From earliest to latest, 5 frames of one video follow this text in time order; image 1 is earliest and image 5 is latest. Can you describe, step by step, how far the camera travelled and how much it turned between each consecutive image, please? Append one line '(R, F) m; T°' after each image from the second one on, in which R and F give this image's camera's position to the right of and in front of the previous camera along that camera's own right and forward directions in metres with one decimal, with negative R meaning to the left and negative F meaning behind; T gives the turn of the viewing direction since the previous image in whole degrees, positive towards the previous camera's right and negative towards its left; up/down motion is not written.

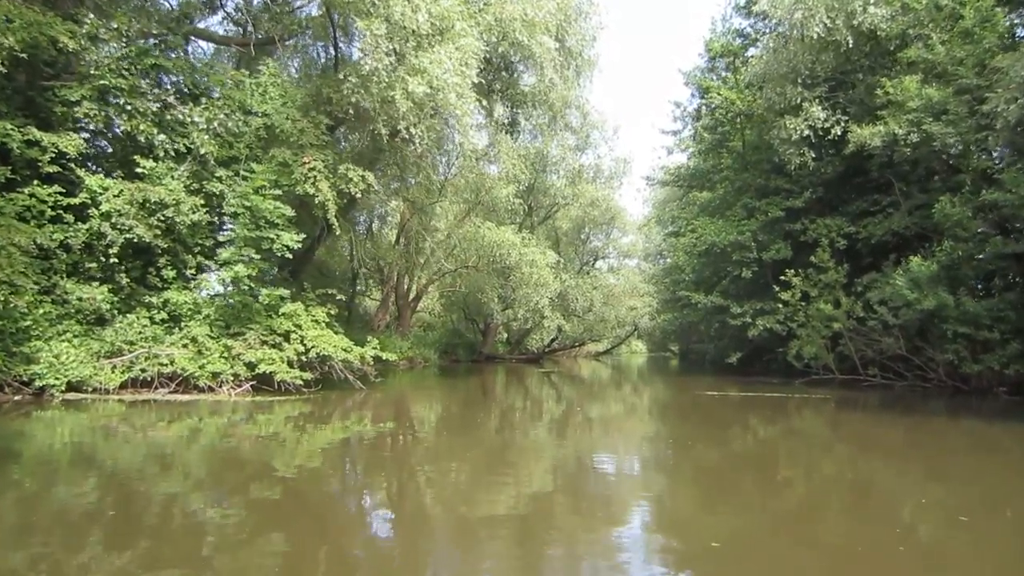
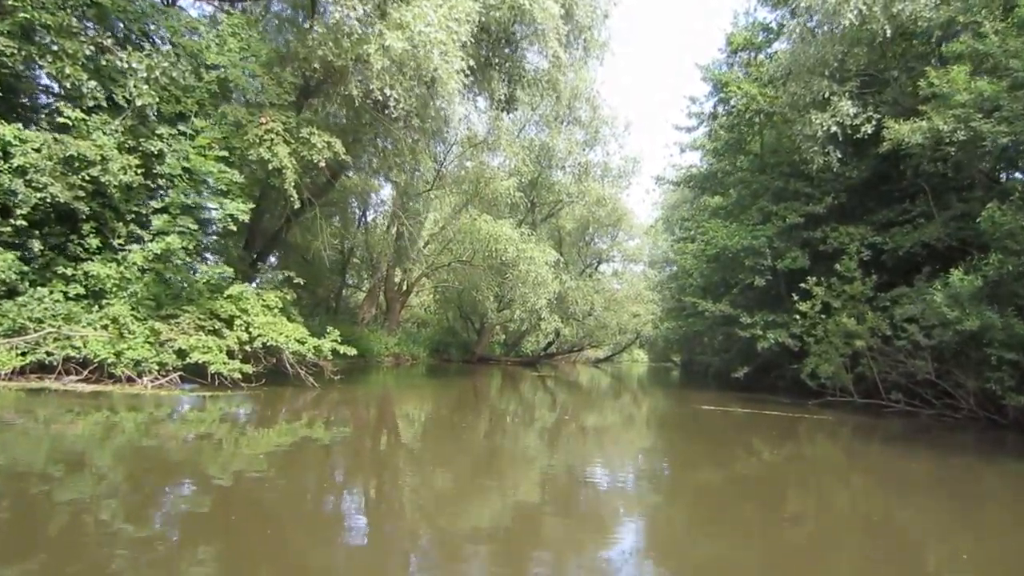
(+0.3, +1.3) m; 0°
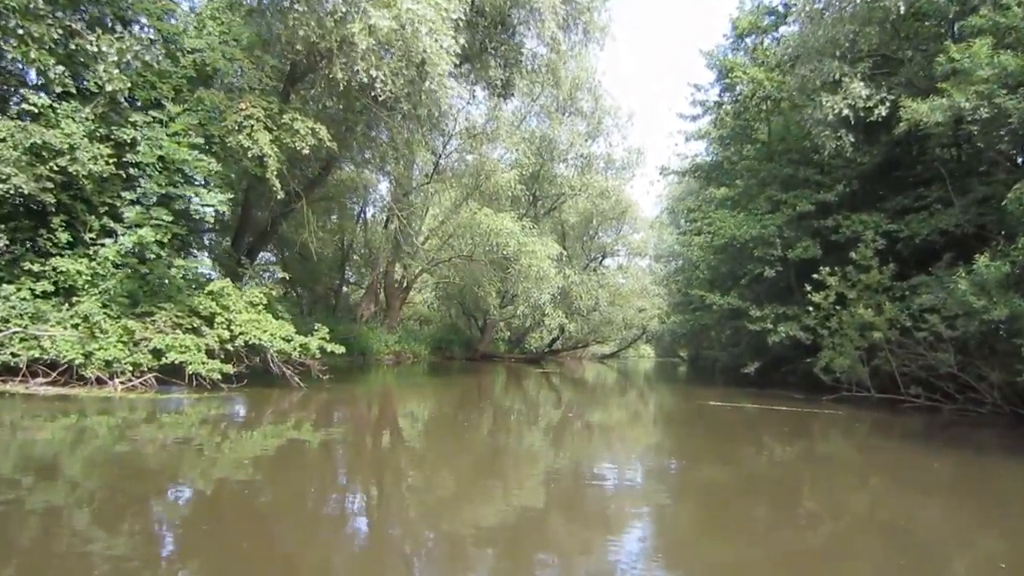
(+0.1, +0.5) m; 0°
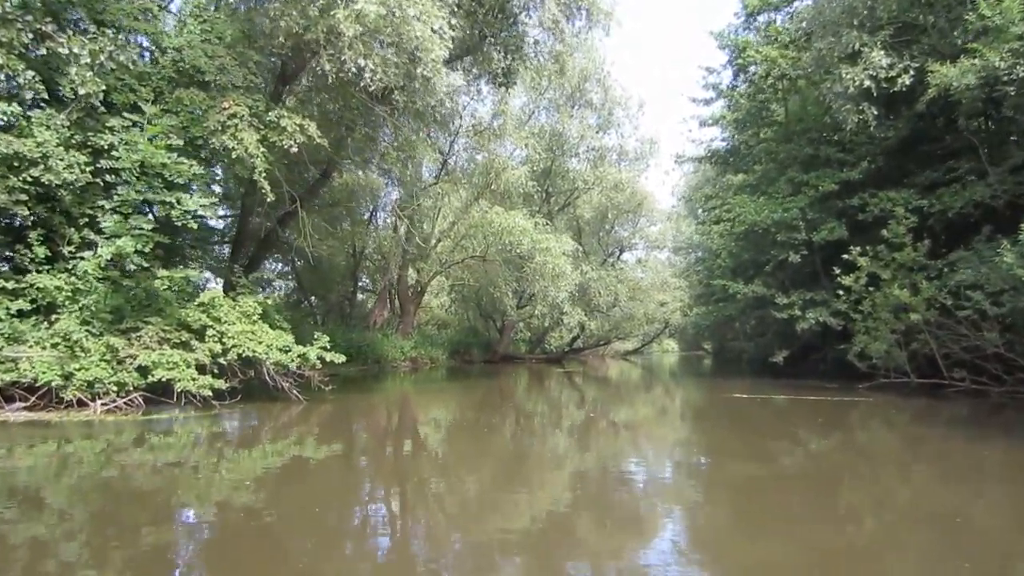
(+0.1, +0.5) m; -2°
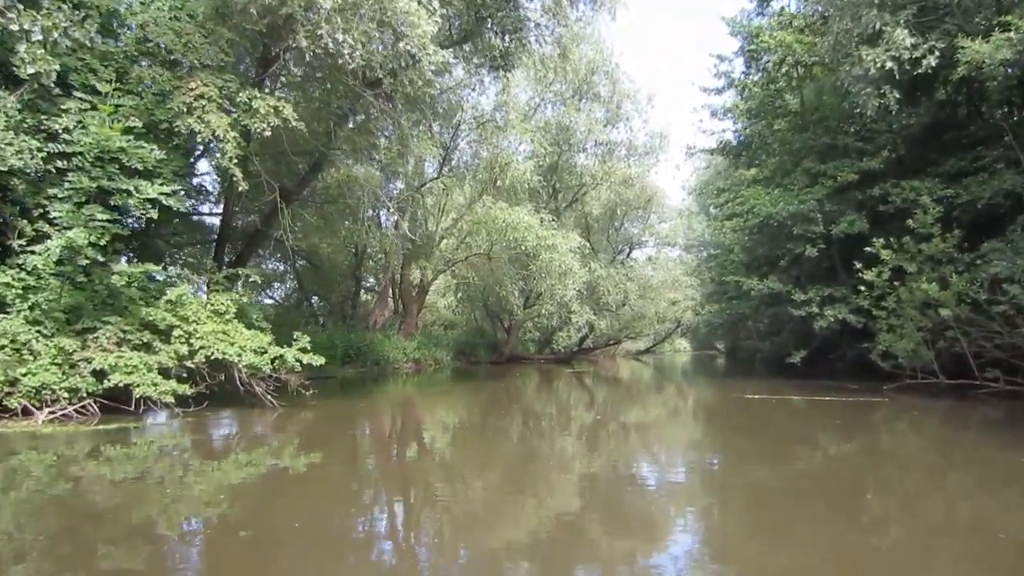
(+0.2, +0.6) m; -1°
